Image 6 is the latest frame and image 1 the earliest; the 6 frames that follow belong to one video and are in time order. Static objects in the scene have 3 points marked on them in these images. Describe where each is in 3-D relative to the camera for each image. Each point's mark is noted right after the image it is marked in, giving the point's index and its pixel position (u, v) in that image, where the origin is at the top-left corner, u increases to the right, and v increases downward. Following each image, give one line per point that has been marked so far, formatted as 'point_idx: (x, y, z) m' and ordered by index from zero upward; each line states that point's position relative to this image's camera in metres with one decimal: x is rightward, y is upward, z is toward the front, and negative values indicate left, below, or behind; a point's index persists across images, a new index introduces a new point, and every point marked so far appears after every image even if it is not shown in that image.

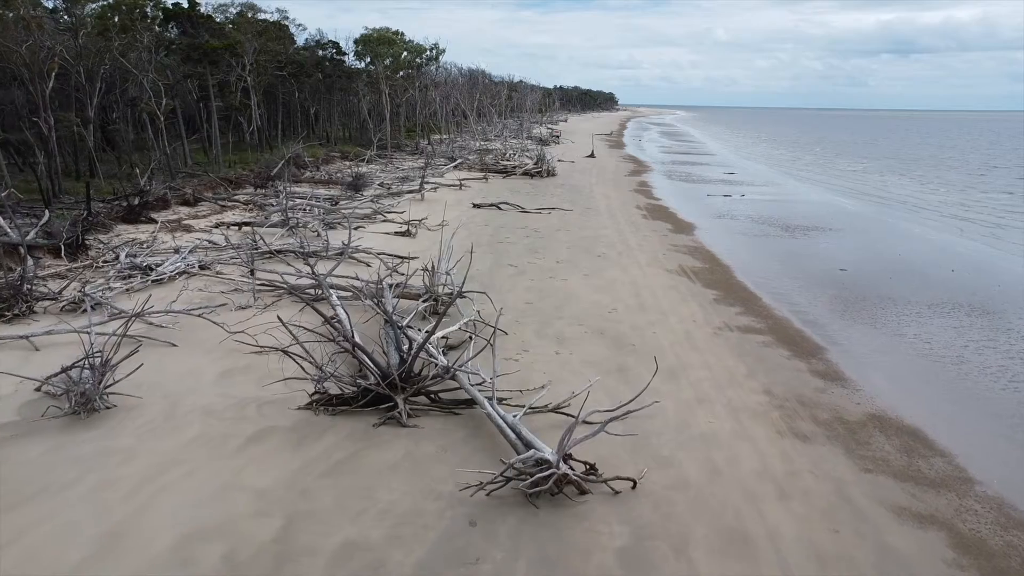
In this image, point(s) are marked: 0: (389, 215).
0: (-3.7, +2.2, +10.7) m
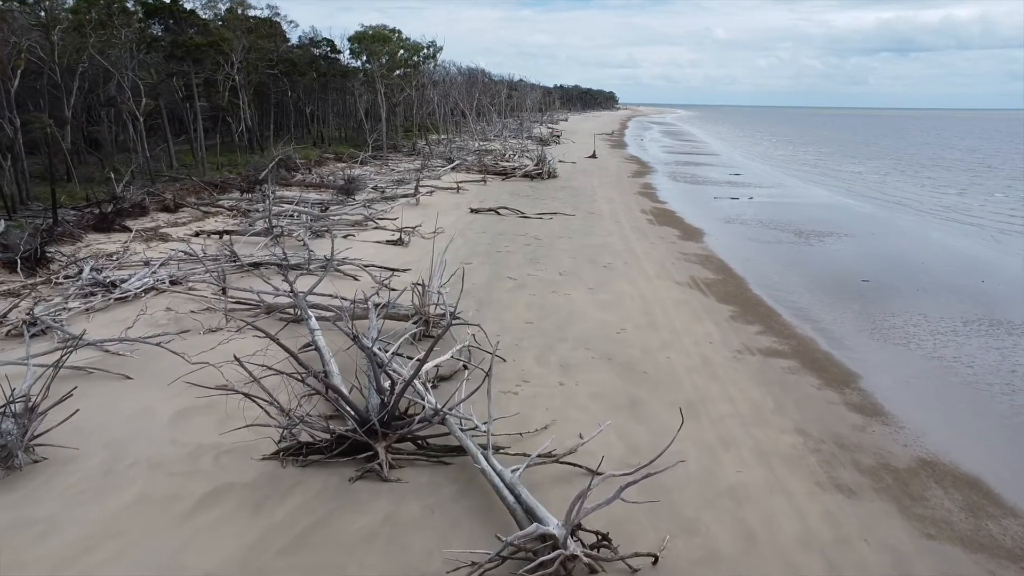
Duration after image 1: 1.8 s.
0: (-3.7, +1.9, +10.1) m
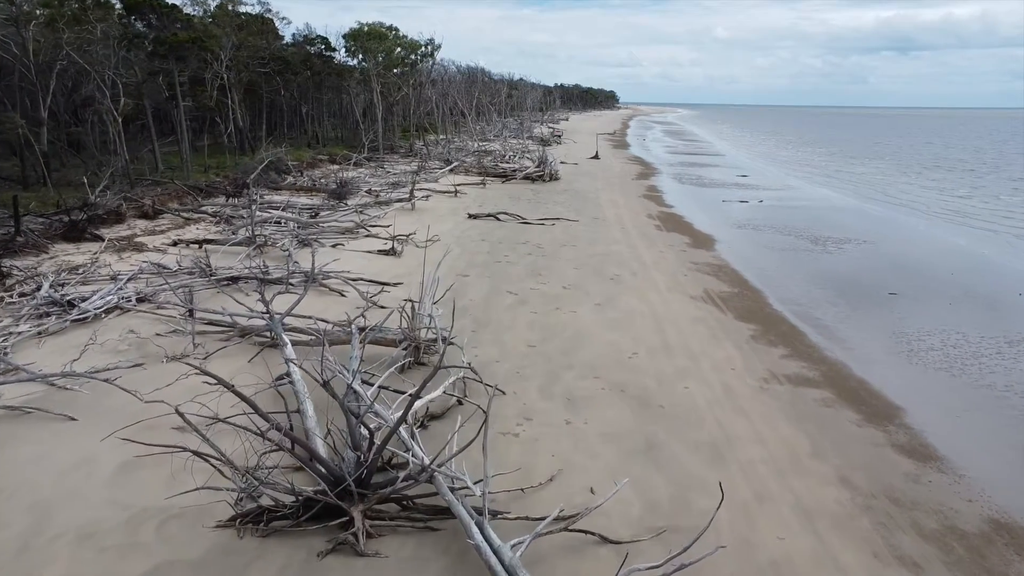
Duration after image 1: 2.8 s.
0: (-3.7, +1.6, +9.5) m
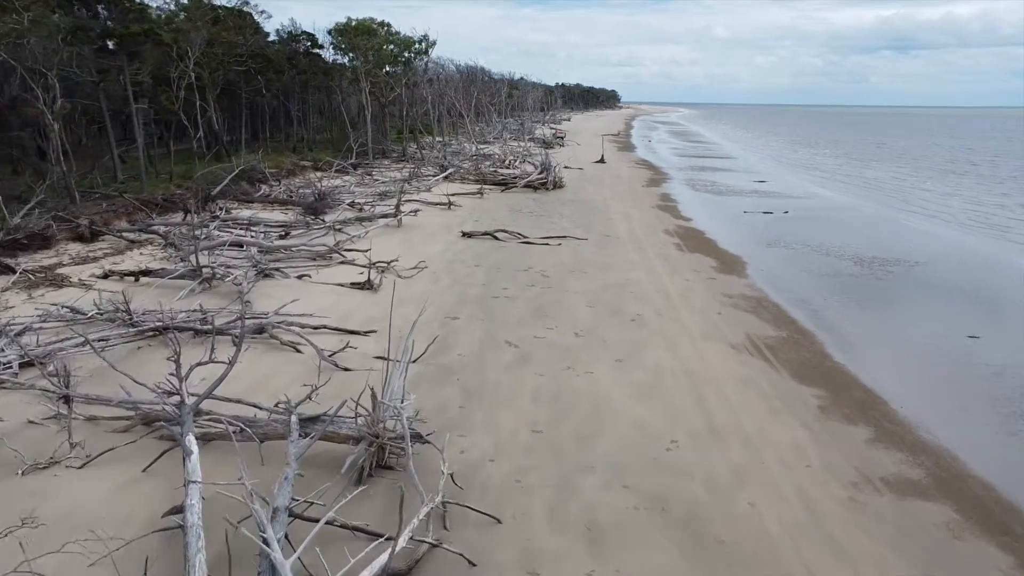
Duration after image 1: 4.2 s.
0: (-3.7, +0.8, +8.2) m
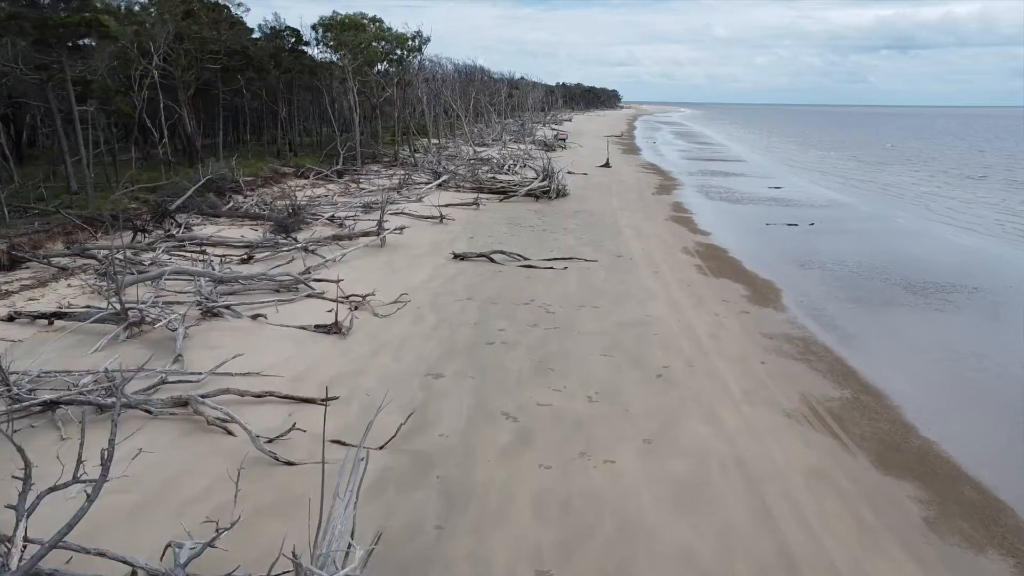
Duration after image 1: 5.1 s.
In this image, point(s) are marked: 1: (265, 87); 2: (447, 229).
0: (-3.8, +0.1, +6.9) m
1: (-12.3, +10.1, +17.6) m
2: (-1.8, +1.7, +10.0) m
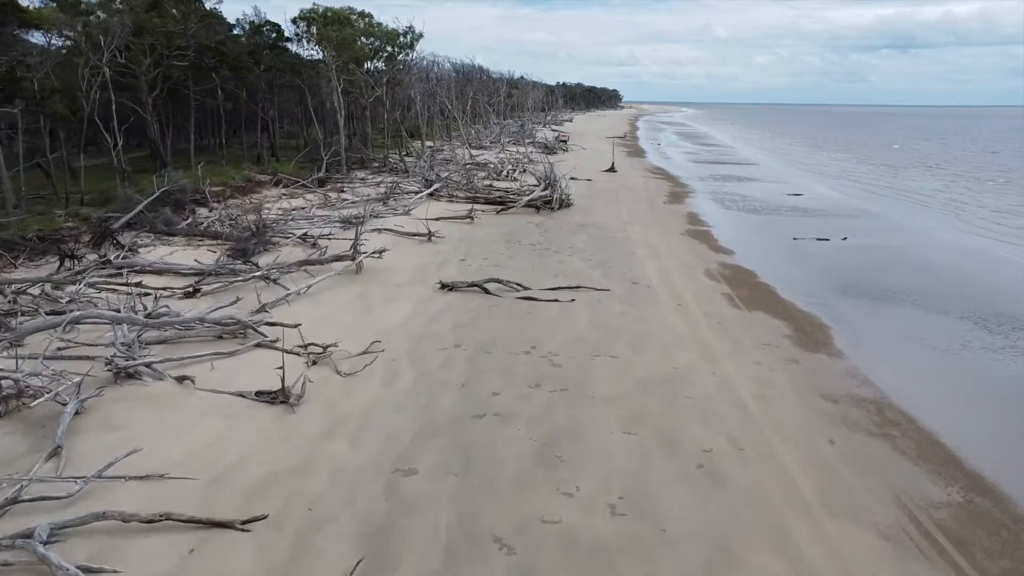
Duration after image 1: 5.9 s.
0: (-3.8, -0.6, +5.7) m
1: (-12.4, +9.4, +16.3) m
2: (-1.9, +1.0, +8.8) m
